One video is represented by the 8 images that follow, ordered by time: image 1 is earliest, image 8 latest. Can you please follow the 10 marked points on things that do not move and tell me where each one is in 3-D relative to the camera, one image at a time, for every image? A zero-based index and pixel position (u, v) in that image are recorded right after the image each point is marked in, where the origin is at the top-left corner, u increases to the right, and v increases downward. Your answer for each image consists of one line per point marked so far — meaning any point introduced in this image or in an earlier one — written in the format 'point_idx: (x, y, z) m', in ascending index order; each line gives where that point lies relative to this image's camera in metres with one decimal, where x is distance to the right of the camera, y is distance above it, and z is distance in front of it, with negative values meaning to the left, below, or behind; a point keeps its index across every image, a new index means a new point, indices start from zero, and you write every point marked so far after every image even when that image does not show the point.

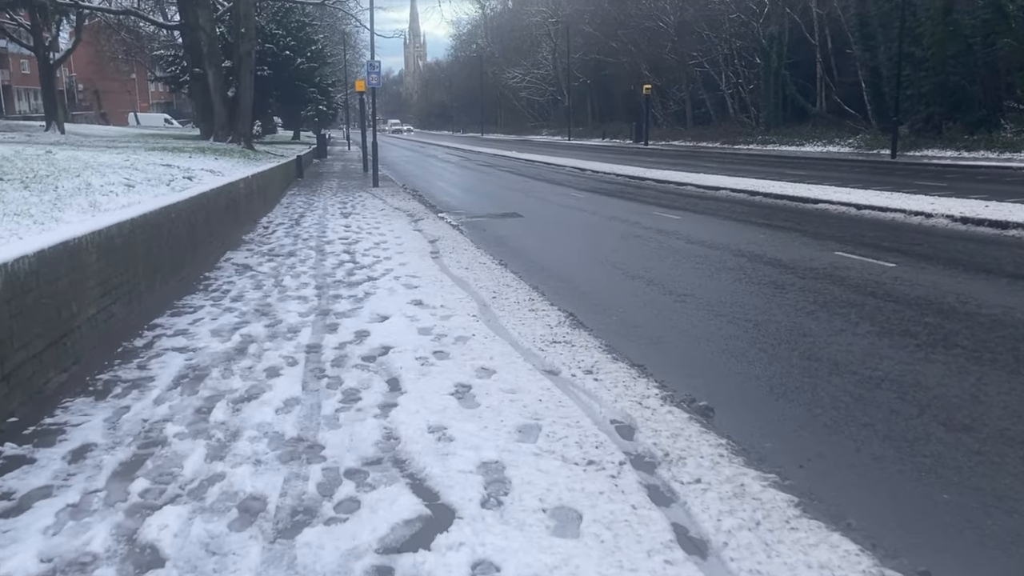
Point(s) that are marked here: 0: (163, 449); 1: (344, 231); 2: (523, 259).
0: (-1.6, -0.7, +4.1) m
1: (-2.8, +0.9, +15.0) m
2: (+0.1, +0.4, +12.1) m
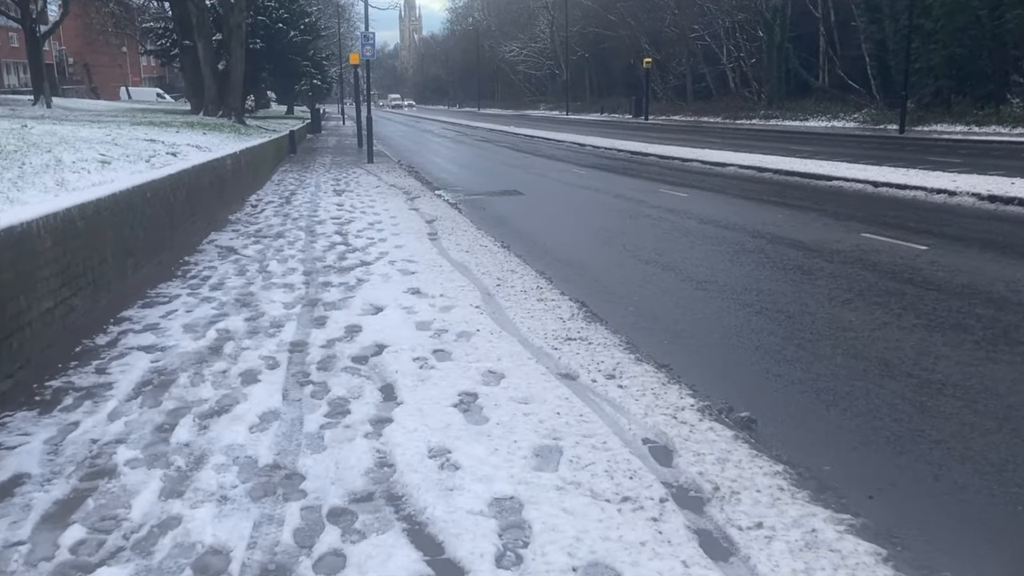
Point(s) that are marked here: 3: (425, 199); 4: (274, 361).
0: (-1.5, -0.7, +3.4) m
1: (-2.8, +1.2, +14.3) m
2: (+0.2, +0.6, +11.3) m
3: (-1.7, +1.7, +16.8) m
4: (-1.4, -0.4, +5.2) m
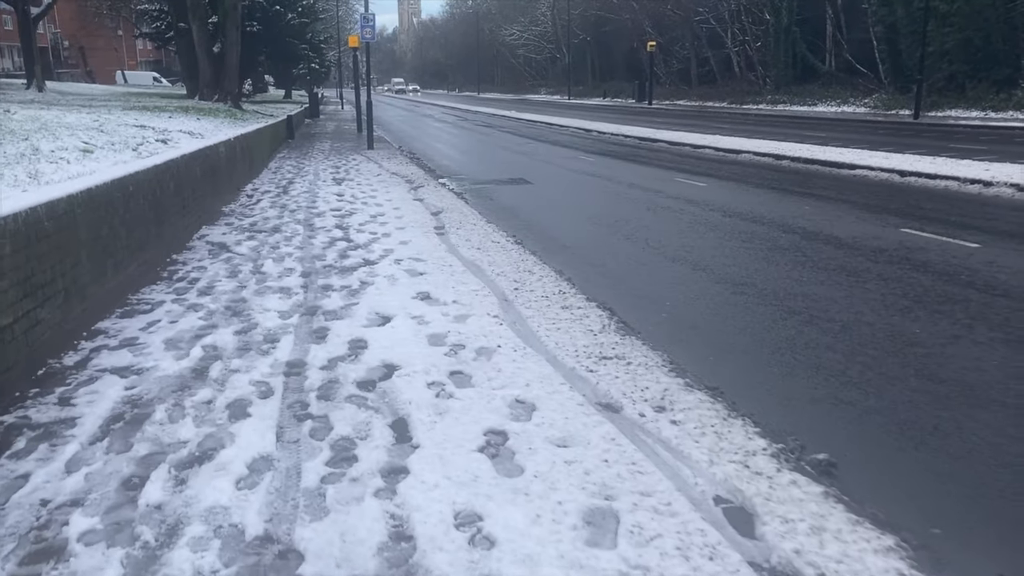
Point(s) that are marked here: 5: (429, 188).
0: (-1.4, -0.8, +2.7) m
1: (-2.6, +1.3, +13.5) m
2: (+0.3, +0.6, +10.6) m
3: (-1.6, +1.8, +16.1) m
4: (-1.2, -0.5, +4.5) m
5: (-1.5, +1.8, +16.1) m
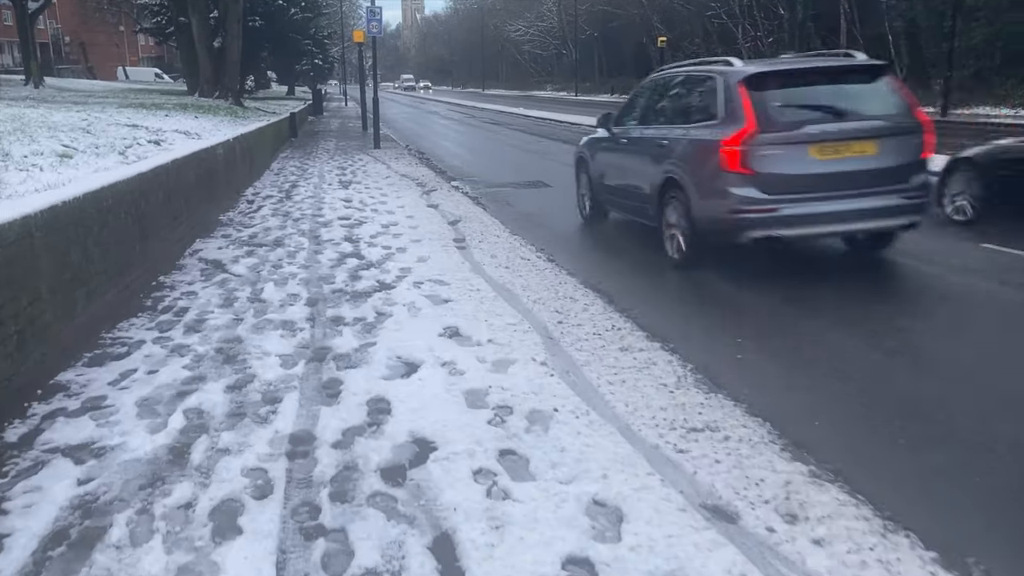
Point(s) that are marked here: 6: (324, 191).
0: (-1.1, -1.1, +1.7) m
1: (-2.3, +1.1, +12.5) m
2: (+0.6, +0.4, +9.5) m
3: (-1.2, +1.6, +15.0) m
4: (-0.9, -0.7, +3.4) m
5: (-1.2, +1.6, +15.1) m
6: (-3.1, +1.6, +14.9) m
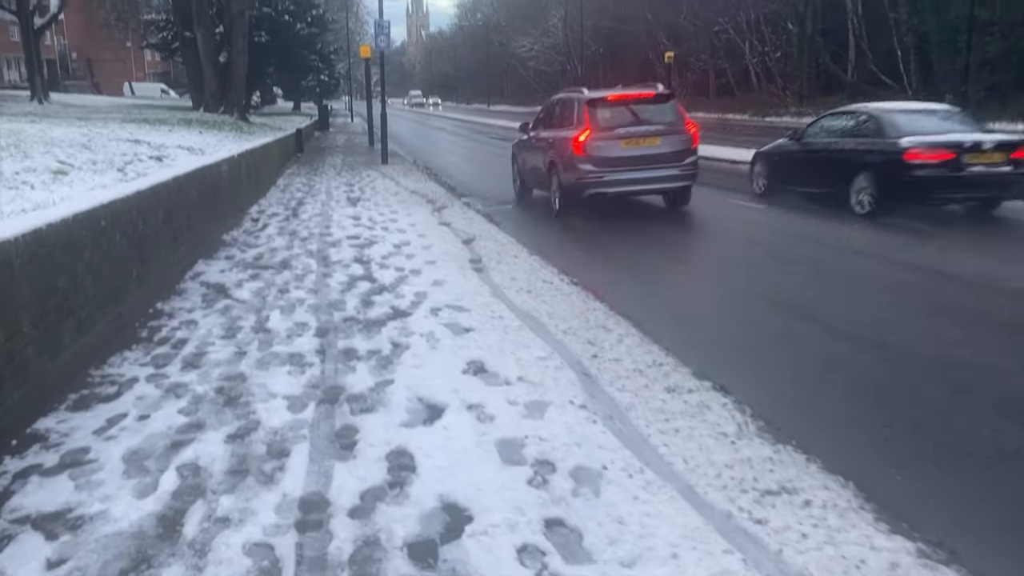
0: (-0.9, -1.2, +1.1) m
1: (-2.1, +0.8, +12.0) m
2: (+0.8, +0.2, +9.0) m
3: (-1.0, +1.3, +14.5) m
4: (-0.8, -0.9, +2.9) m
5: (-1.0, +1.3, +14.6) m
6: (-2.9, +1.3, +14.4) m
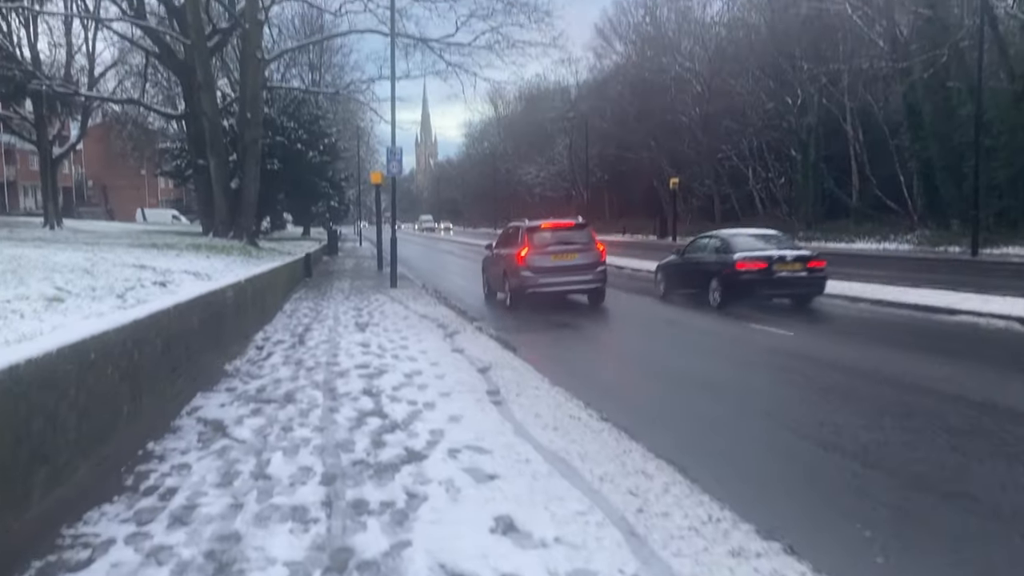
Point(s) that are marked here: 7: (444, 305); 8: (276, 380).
0: (-0.8, -1.4, +0.4) m
1: (-1.9, -0.9, +11.4) m
2: (+1.0, -1.1, +8.4) m
3: (-0.8, -0.8, +14.0) m
4: (-0.6, -1.3, +2.2) m
5: (-0.8, -0.8, +14.0) m
6: (-2.7, -0.7, +13.9) m
7: (-1.5, -0.4, +19.9) m
8: (-2.5, -1.0, +9.5) m
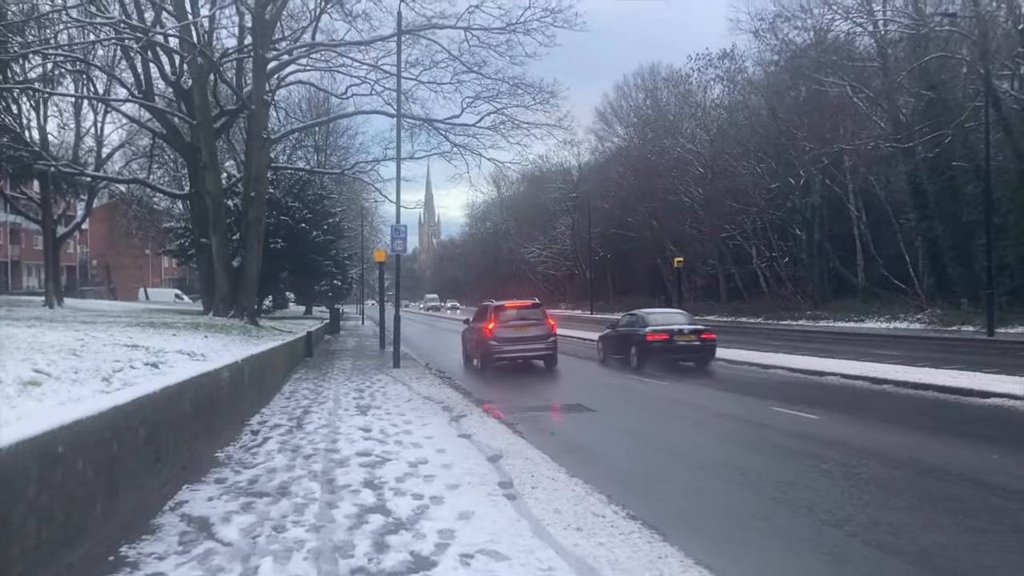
0: (-0.7, -1.4, -0.3) m
1: (-1.8, -1.8, +10.7) m
2: (+1.2, -1.8, +7.7) m
3: (-0.6, -2.0, +13.3) m
4: (-0.5, -1.5, +1.5) m
5: (-0.6, -2.0, +13.3) m
6: (-2.5, -1.9, +13.2) m
7: (-1.4, -2.1, +19.2) m
8: (-2.4, -1.8, +8.8) m
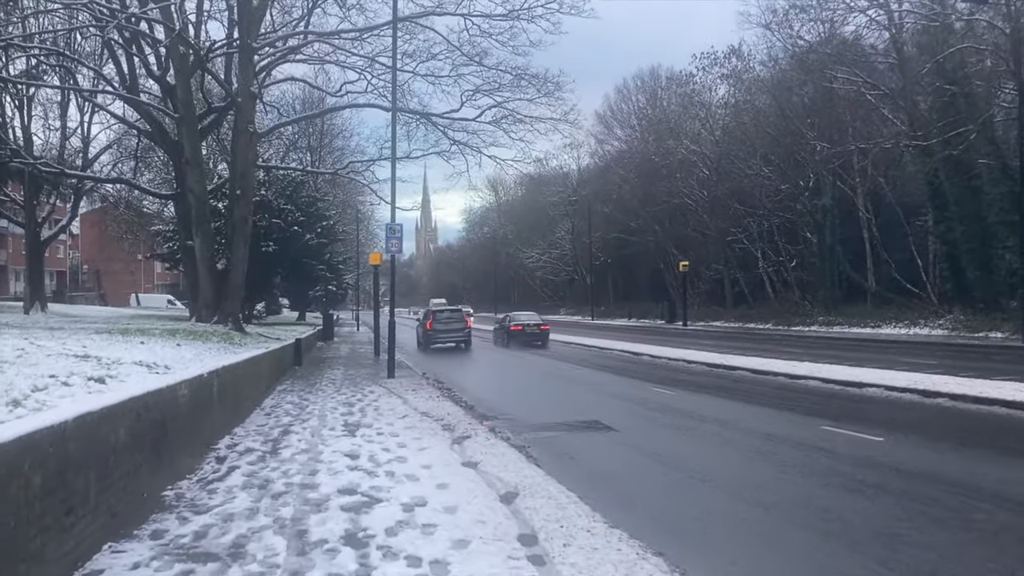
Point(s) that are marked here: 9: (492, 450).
0: (-0.5, -1.3, -2.2) m
1: (-1.6, -1.8, +8.9) m
2: (+1.3, -1.8, +5.8) m
3: (-0.5, -2.0, +11.5) m
4: (-0.3, -1.4, -0.3) m
5: (-0.5, -2.0, +11.5) m
6: (-2.4, -1.9, +11.4) m
7: (-1.2, -2.2, +17.3) m
8: (-2.2, -1.8, +6.9) m
9: (-0.2, -2.0, +10.7) m
